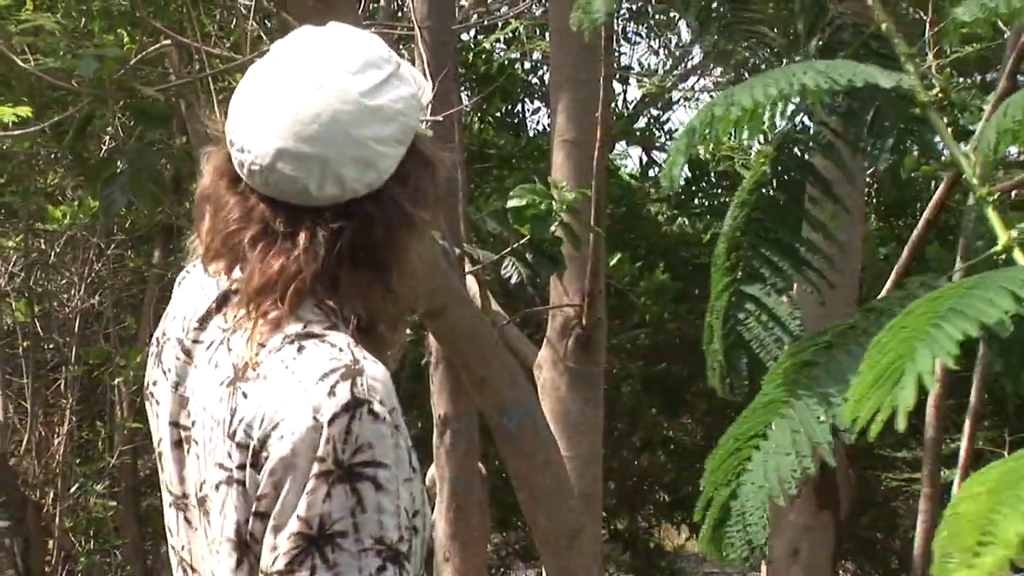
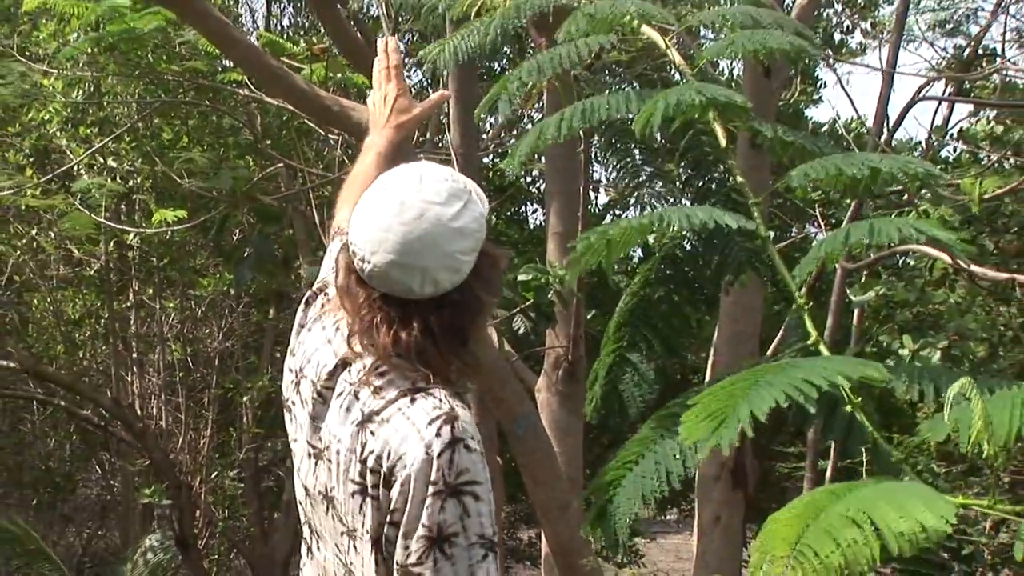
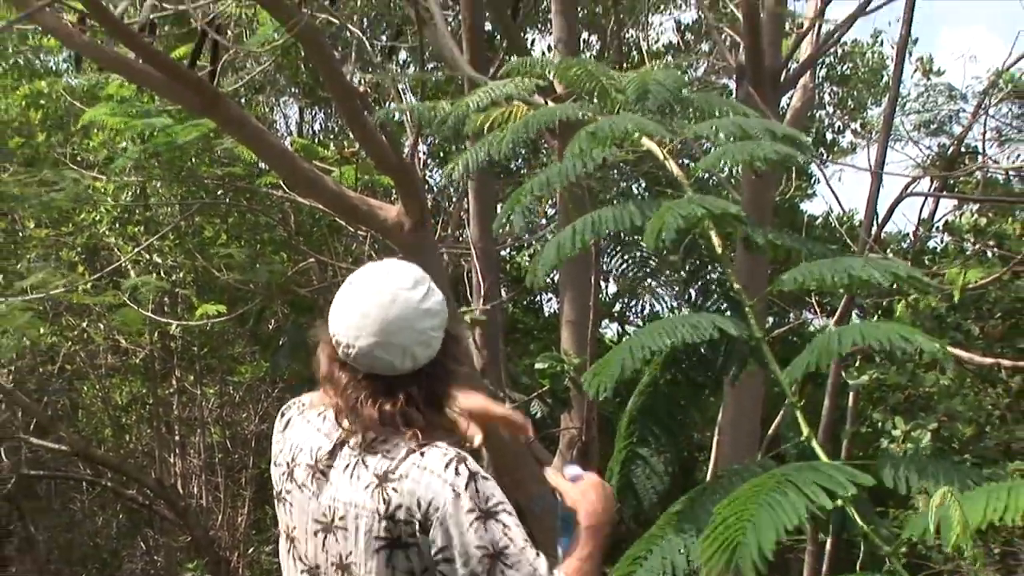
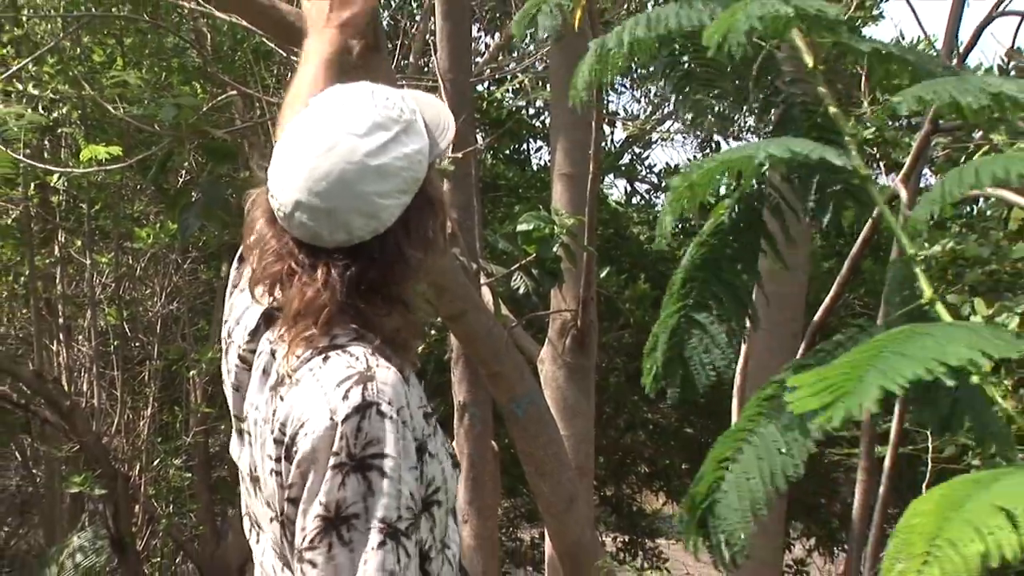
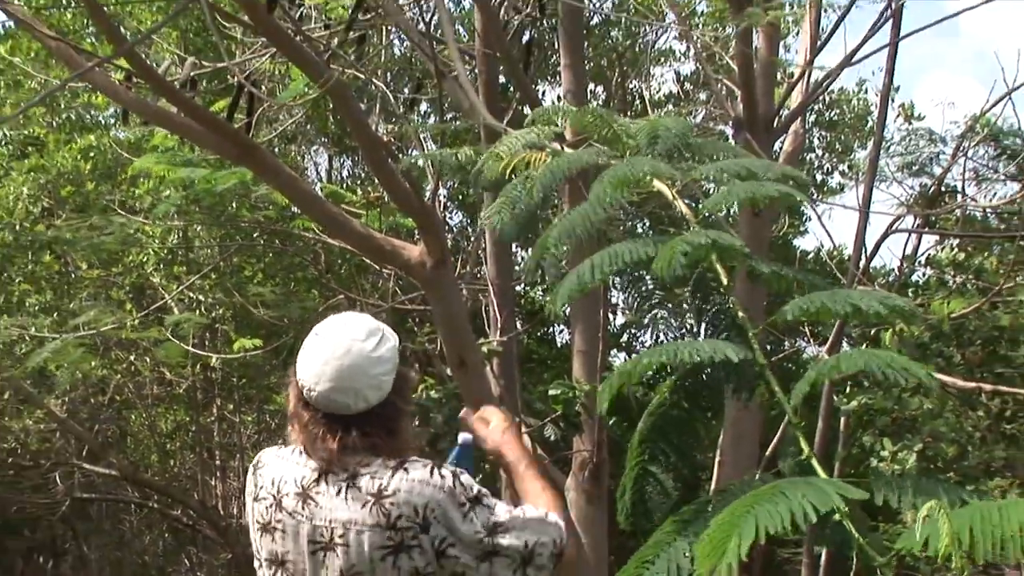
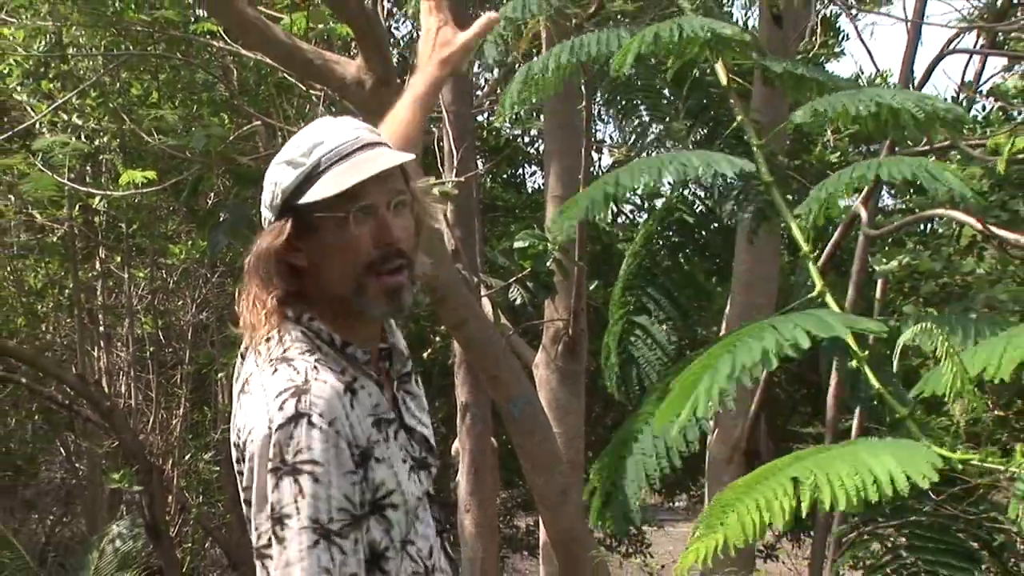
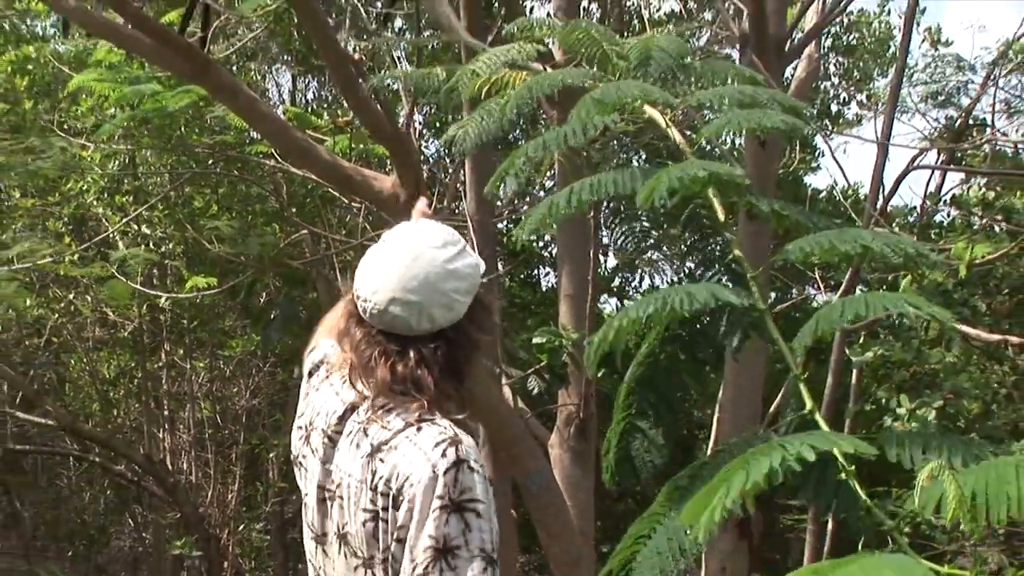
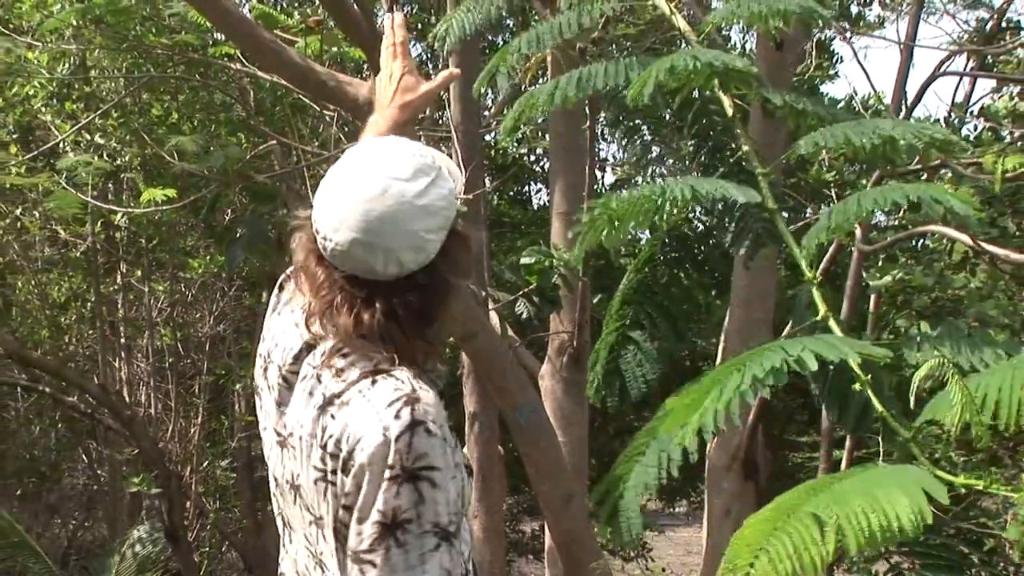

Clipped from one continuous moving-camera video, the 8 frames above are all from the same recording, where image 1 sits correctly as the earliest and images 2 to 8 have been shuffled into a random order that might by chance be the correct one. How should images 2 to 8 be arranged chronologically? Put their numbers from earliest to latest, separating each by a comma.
4, 6, 8, 2, 7, 3, 5
